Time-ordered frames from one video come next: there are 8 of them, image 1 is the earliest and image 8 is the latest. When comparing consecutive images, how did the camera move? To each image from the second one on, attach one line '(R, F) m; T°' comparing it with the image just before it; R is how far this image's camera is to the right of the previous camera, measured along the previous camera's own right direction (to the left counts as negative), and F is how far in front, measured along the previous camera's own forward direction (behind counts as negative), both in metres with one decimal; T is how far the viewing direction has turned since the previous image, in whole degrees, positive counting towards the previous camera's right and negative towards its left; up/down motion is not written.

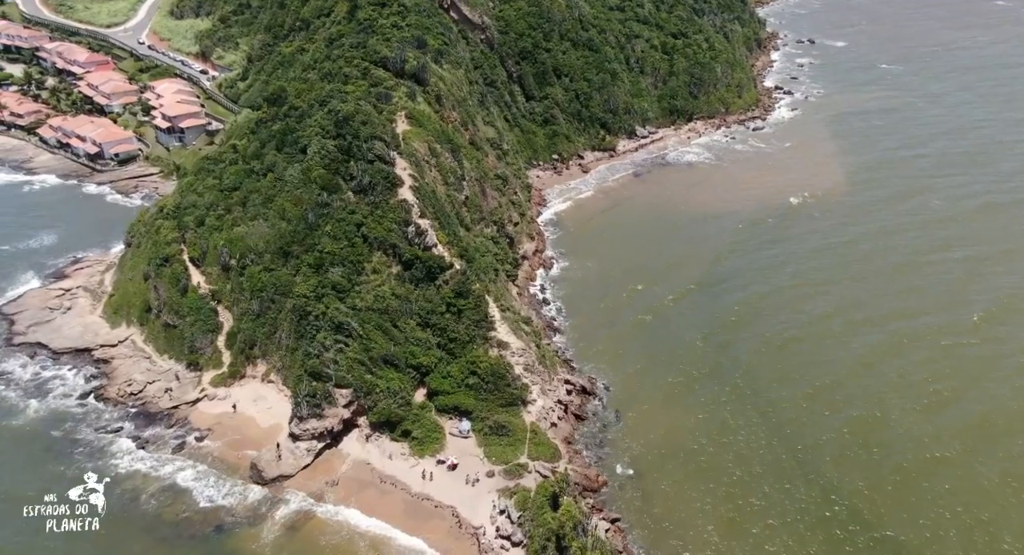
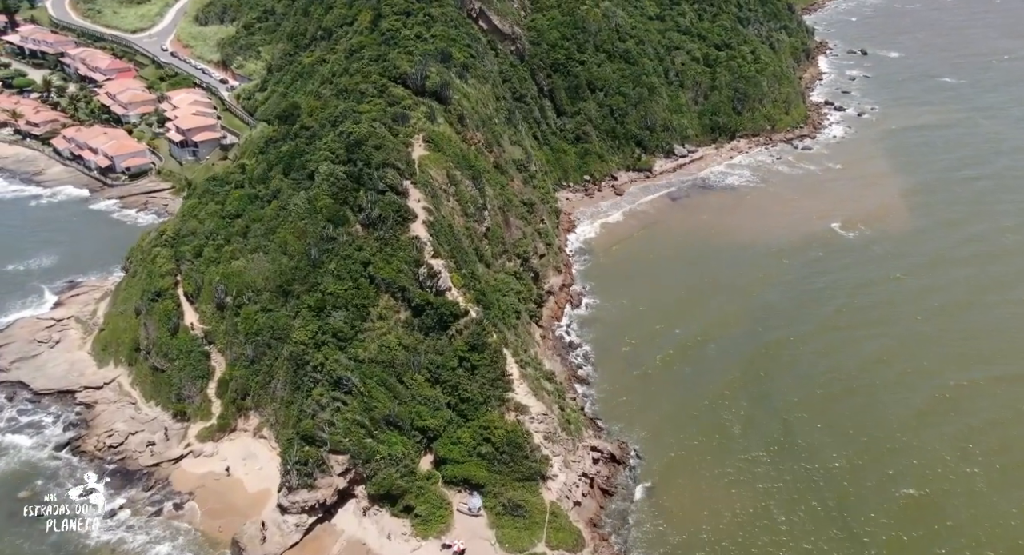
(+0.5, +5.2) m; -2°
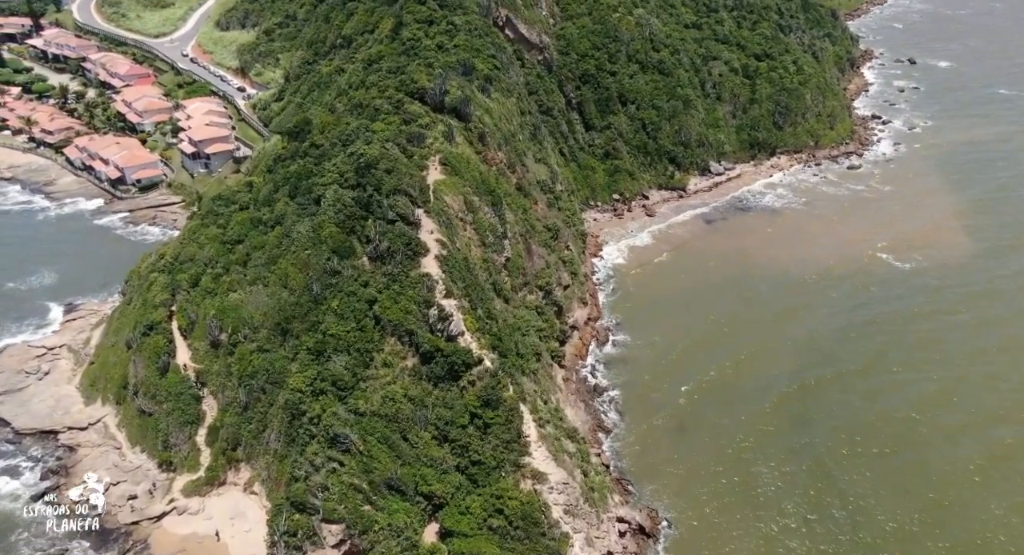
(+0.3, +4.3) m; -2°
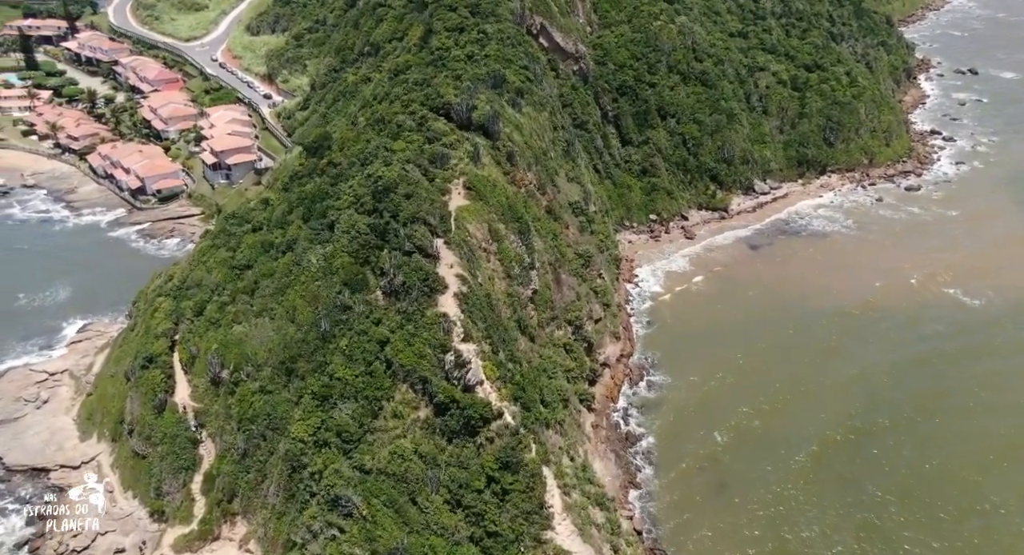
(+0.3, +3.8) m; -2°
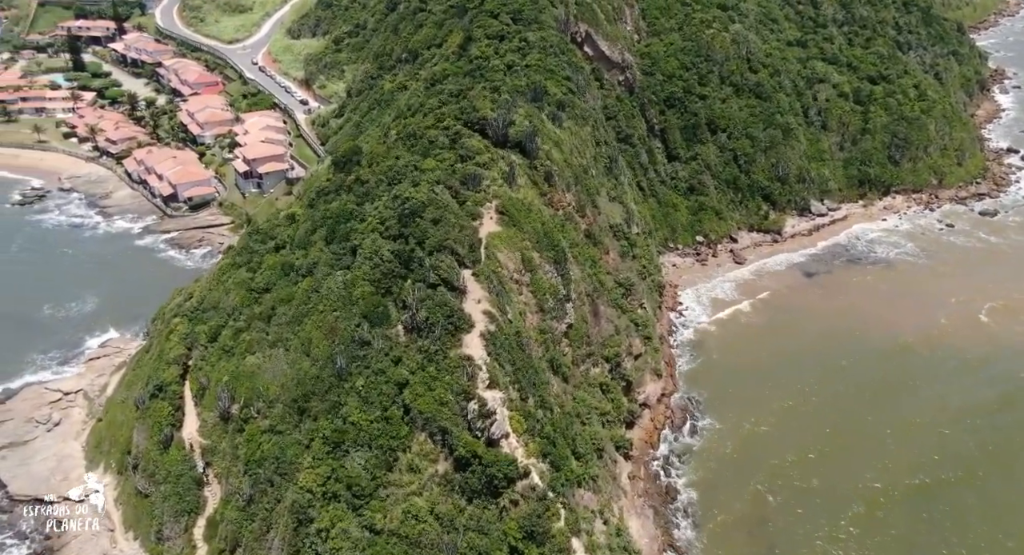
(+0.3, +3.4) m; -3°
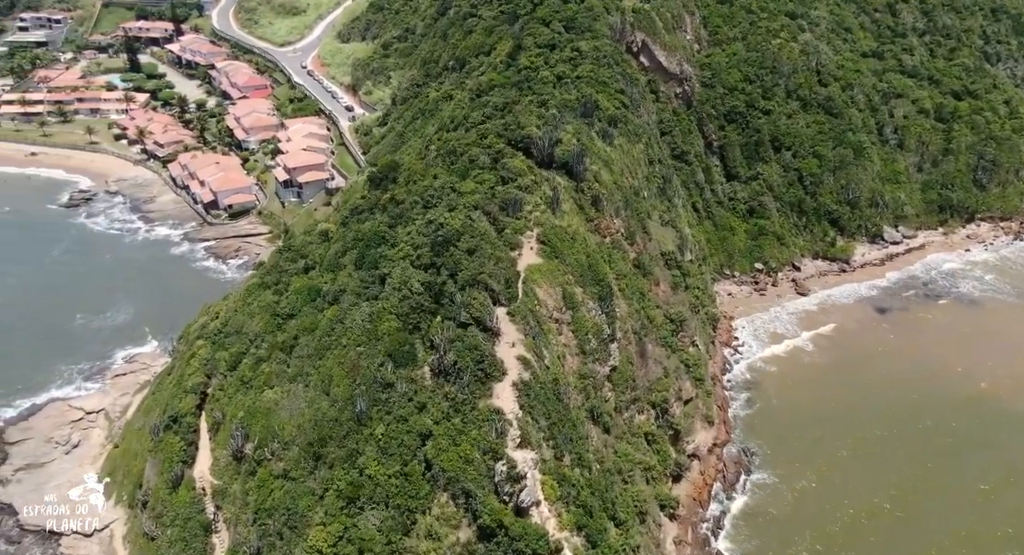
(+0.4, +3.4) m; -4°
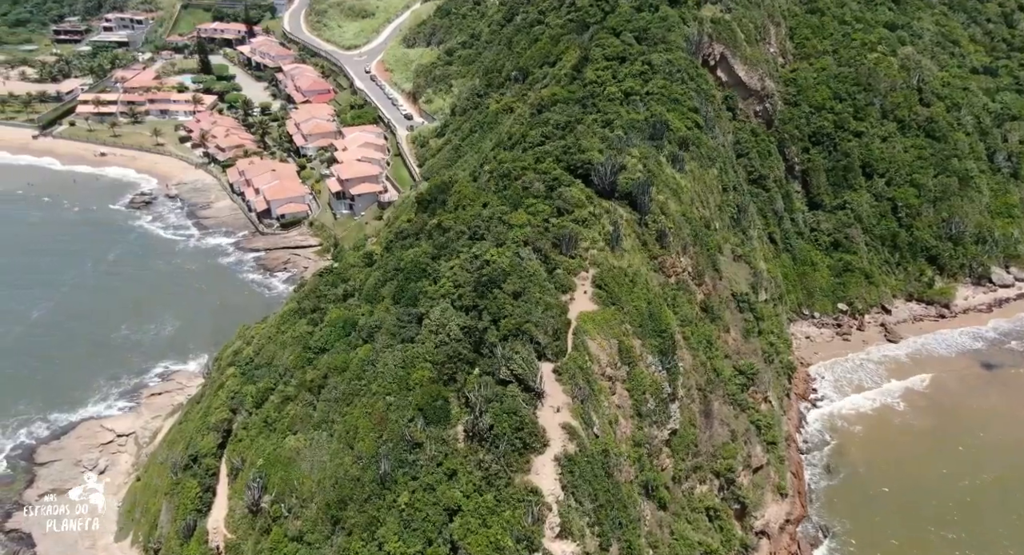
(+0.6, +3.9) m; -5°
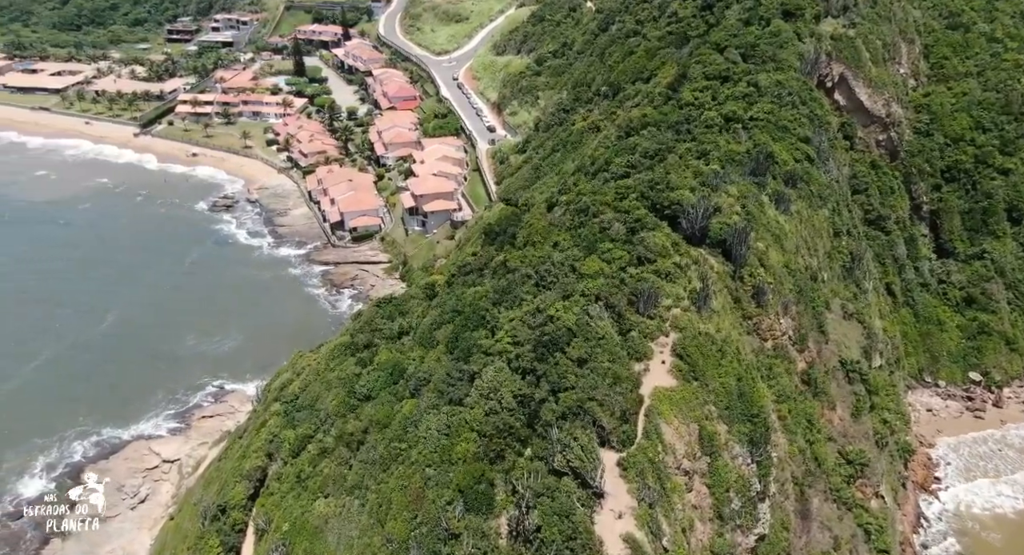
(+0.7, +4.5) m; -7°
